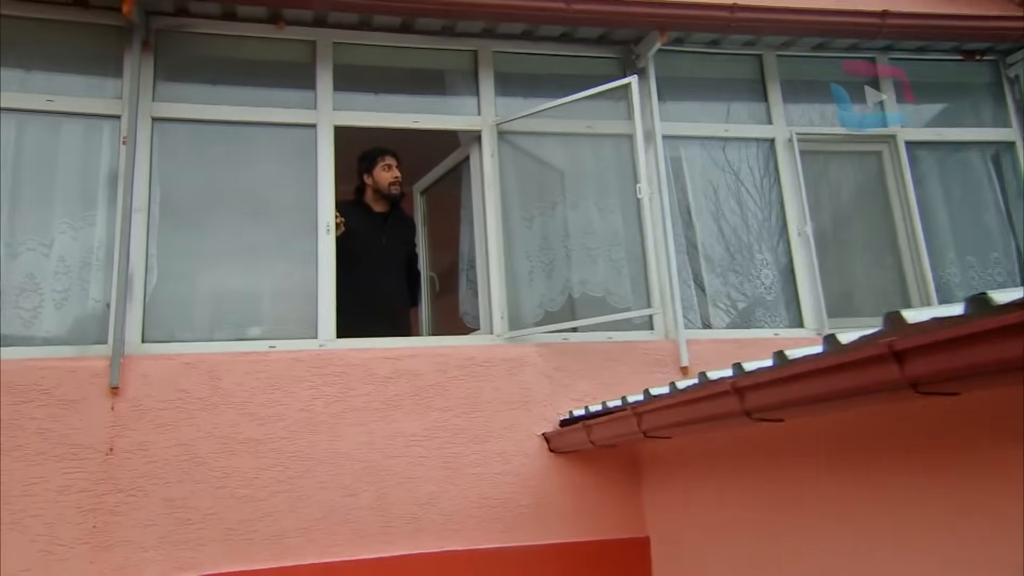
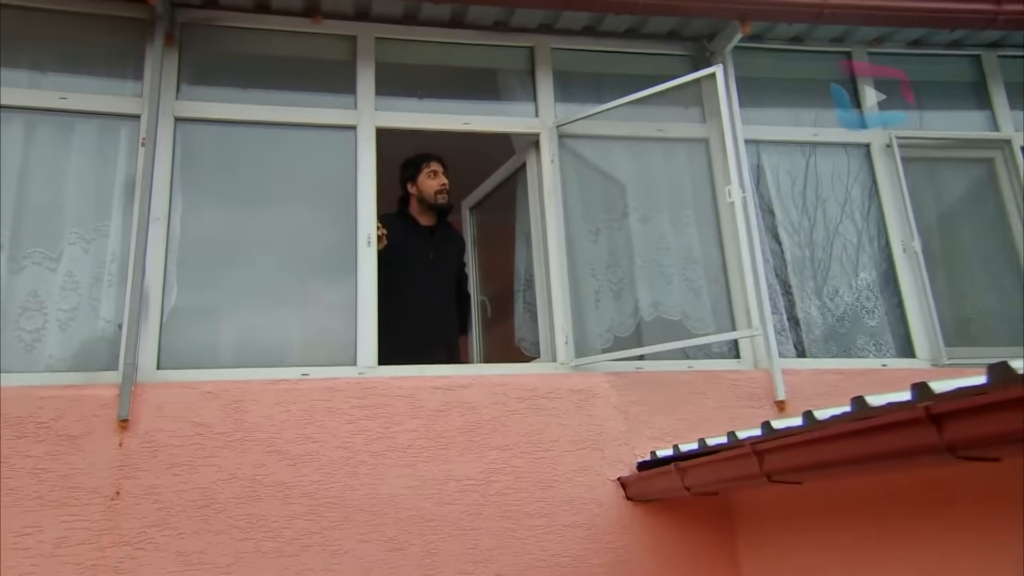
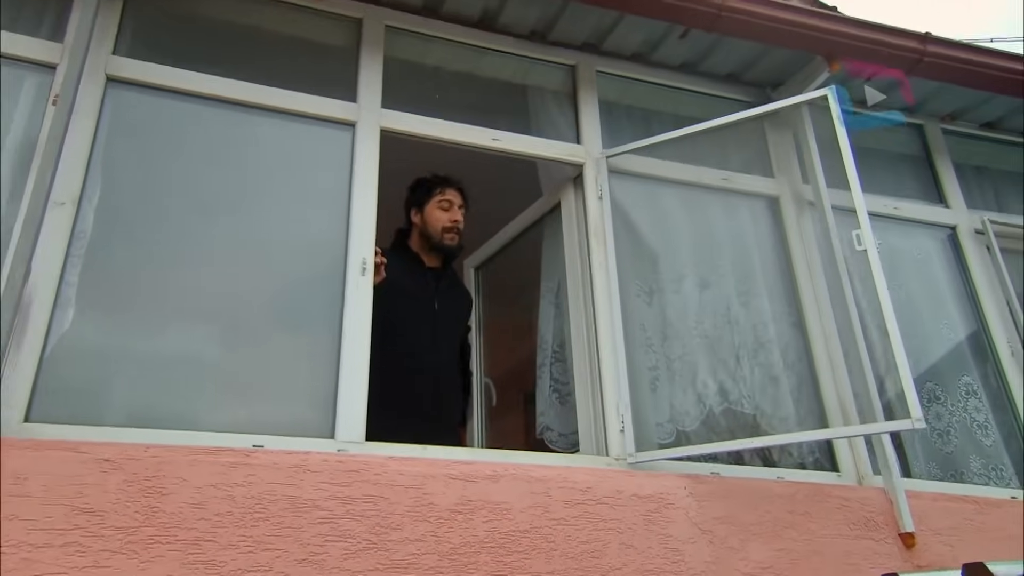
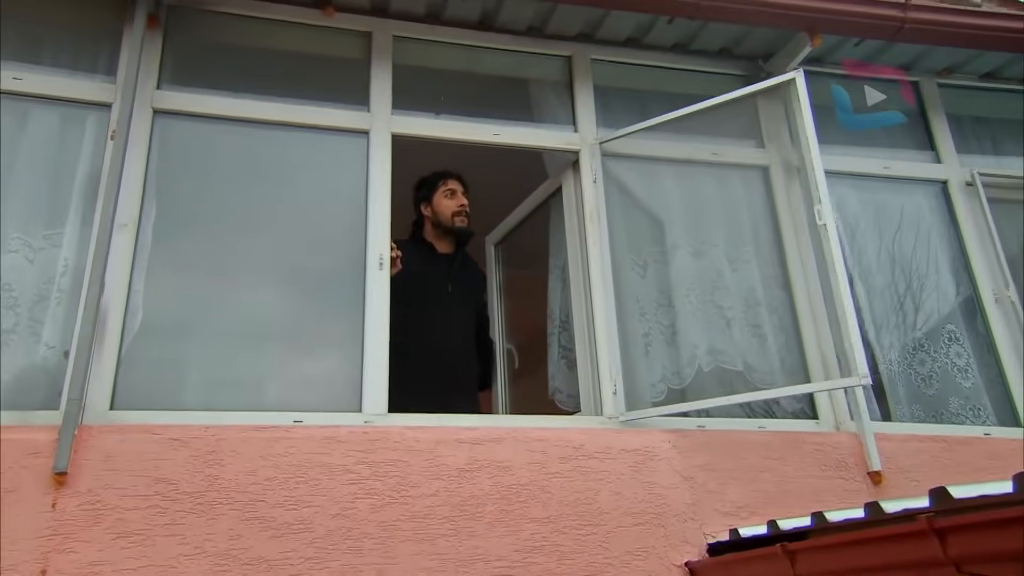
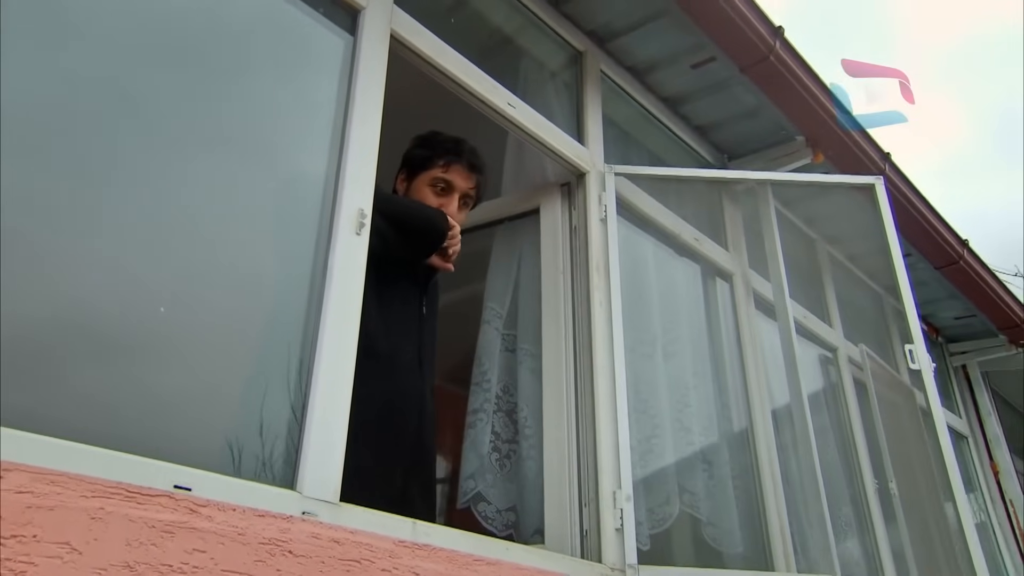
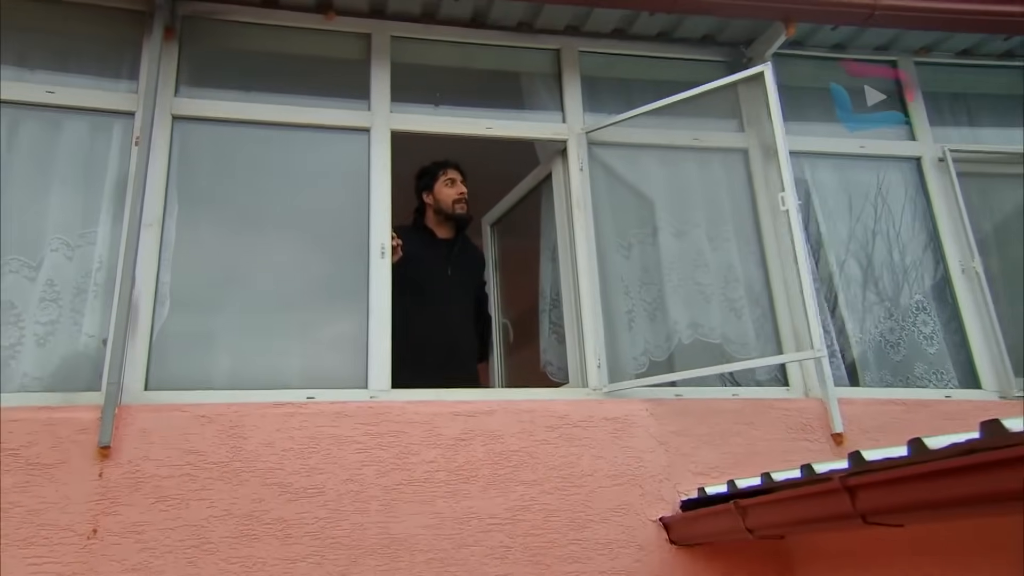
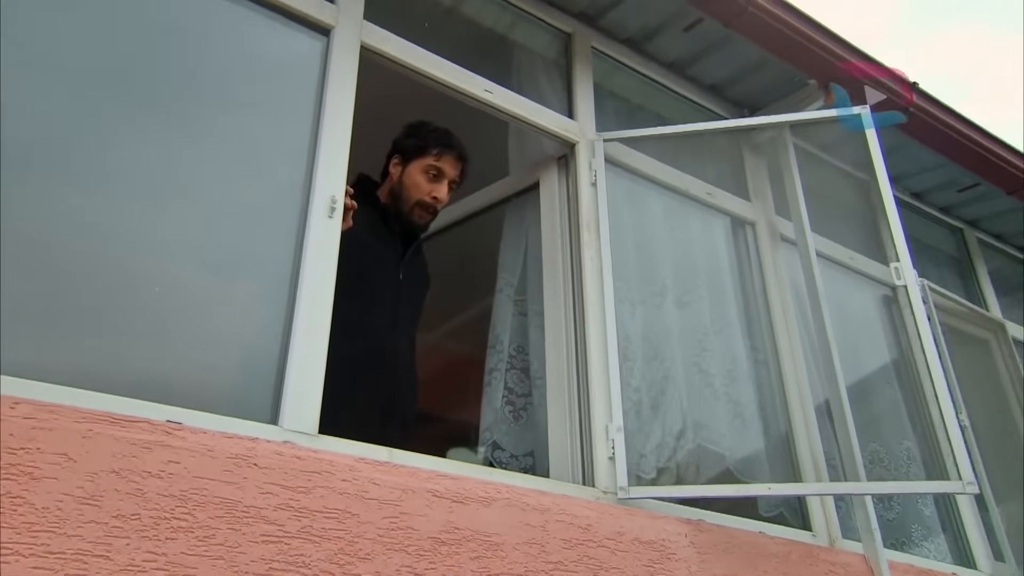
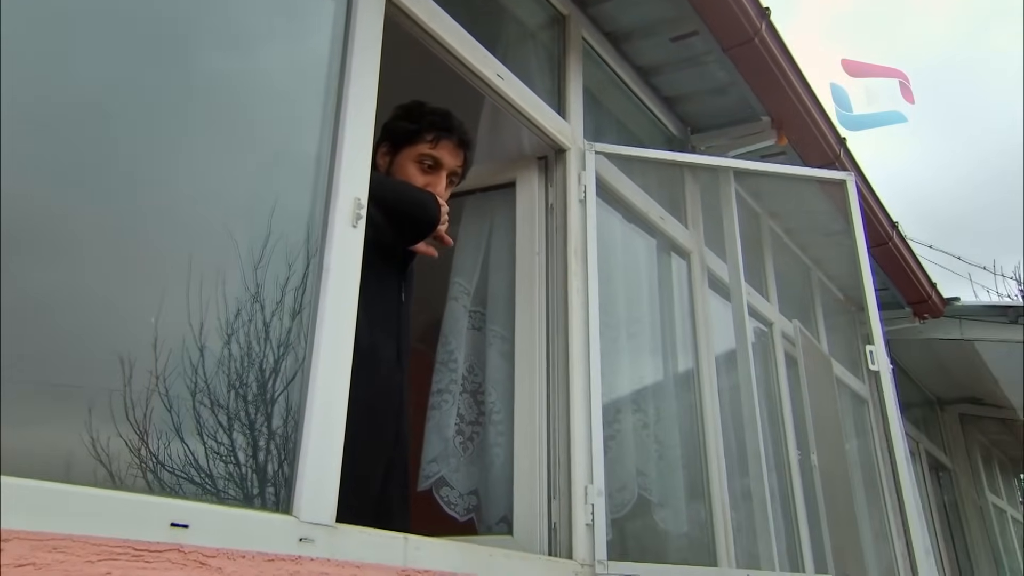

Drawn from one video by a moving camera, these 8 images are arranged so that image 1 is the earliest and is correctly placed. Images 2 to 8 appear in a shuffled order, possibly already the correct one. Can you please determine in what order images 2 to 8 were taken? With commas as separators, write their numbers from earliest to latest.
2, 6, 4, 3, 7, 5, 8
